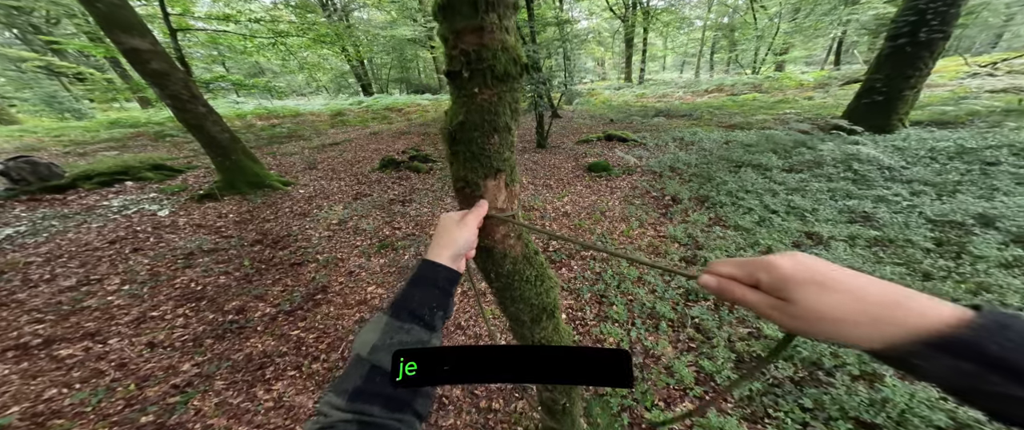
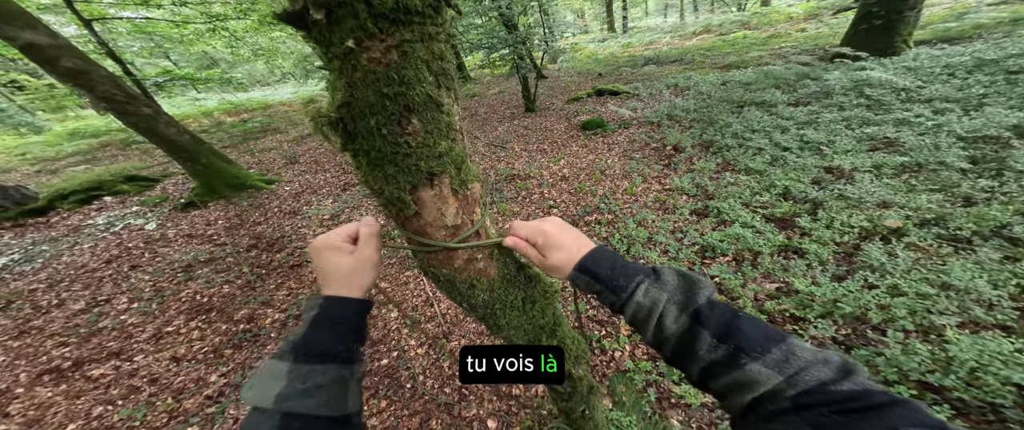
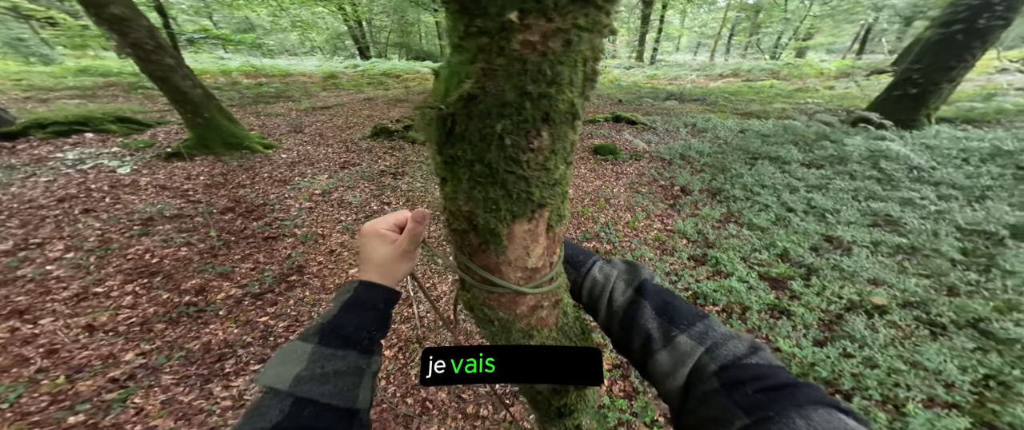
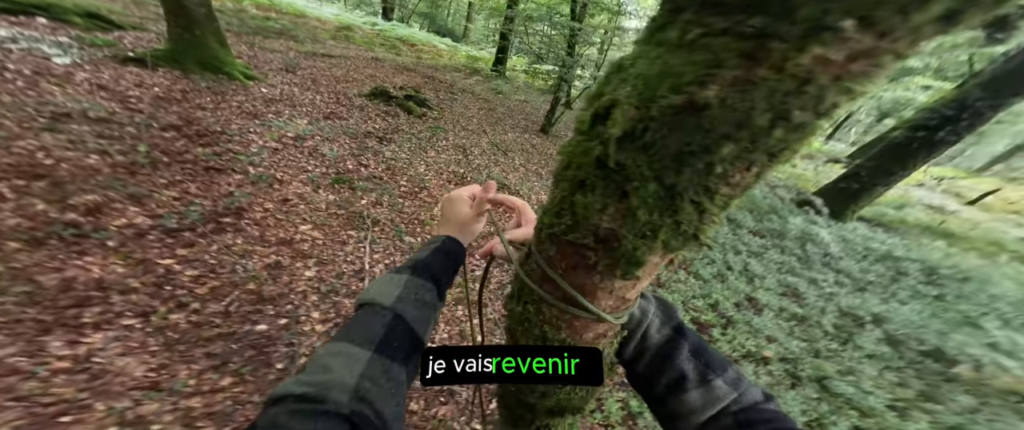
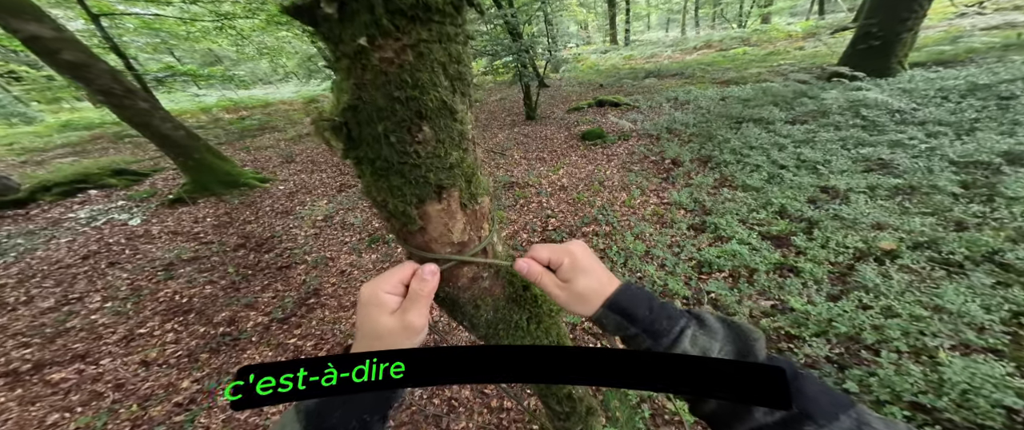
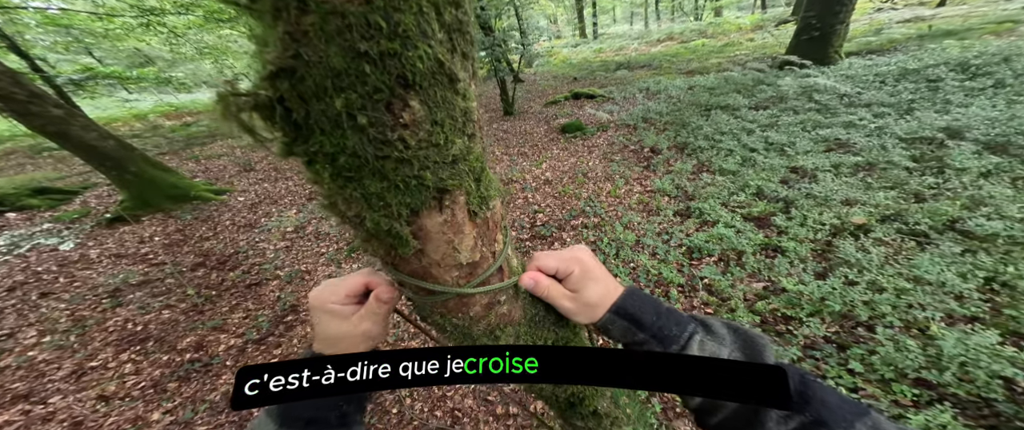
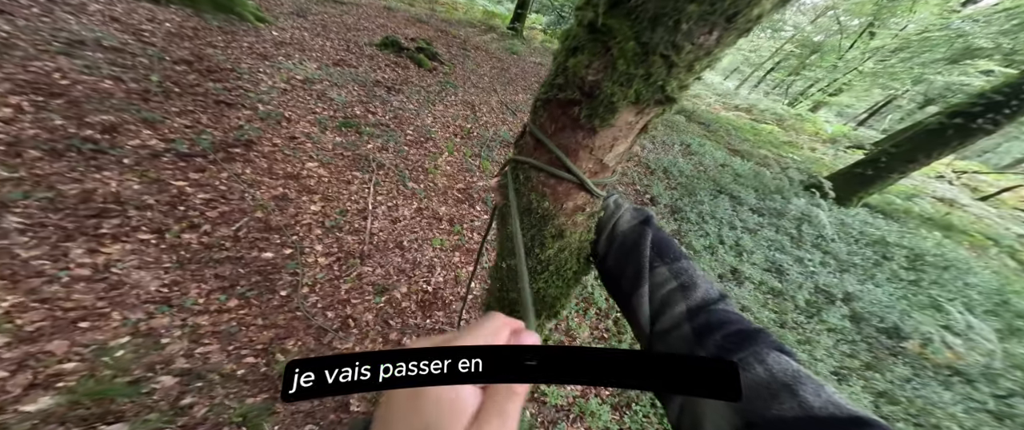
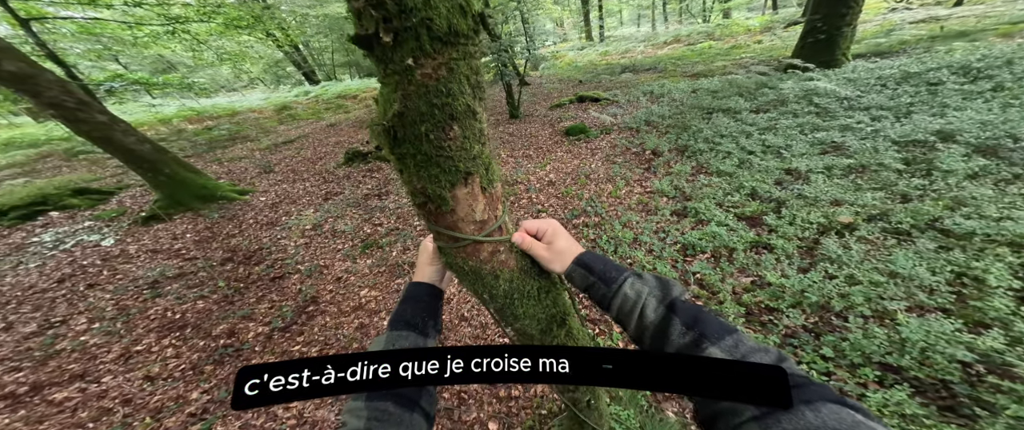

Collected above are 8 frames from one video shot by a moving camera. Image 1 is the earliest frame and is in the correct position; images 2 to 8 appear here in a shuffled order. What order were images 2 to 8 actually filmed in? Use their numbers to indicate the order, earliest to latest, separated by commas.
5, 6, 8, 2, 3, 4, 7
